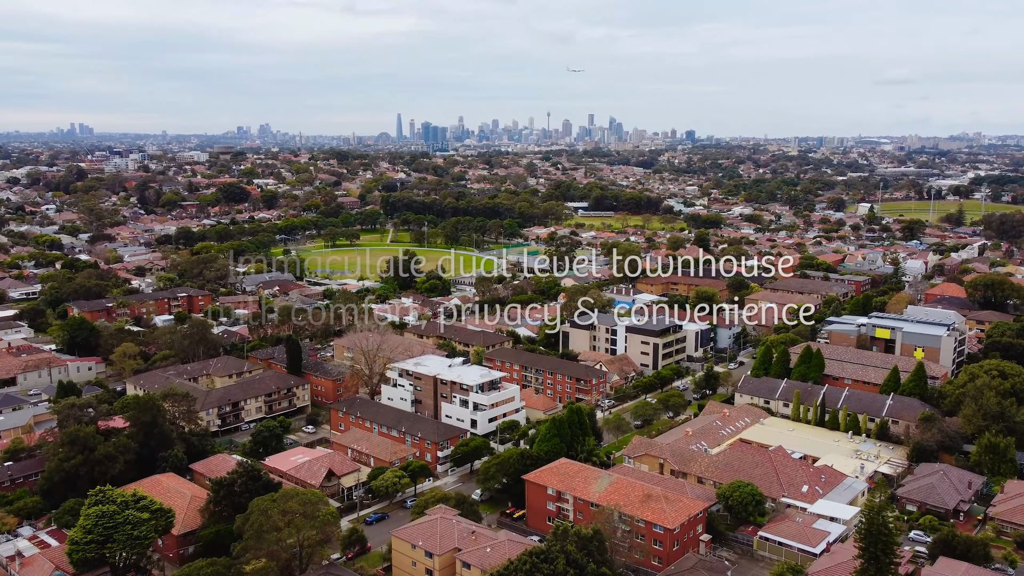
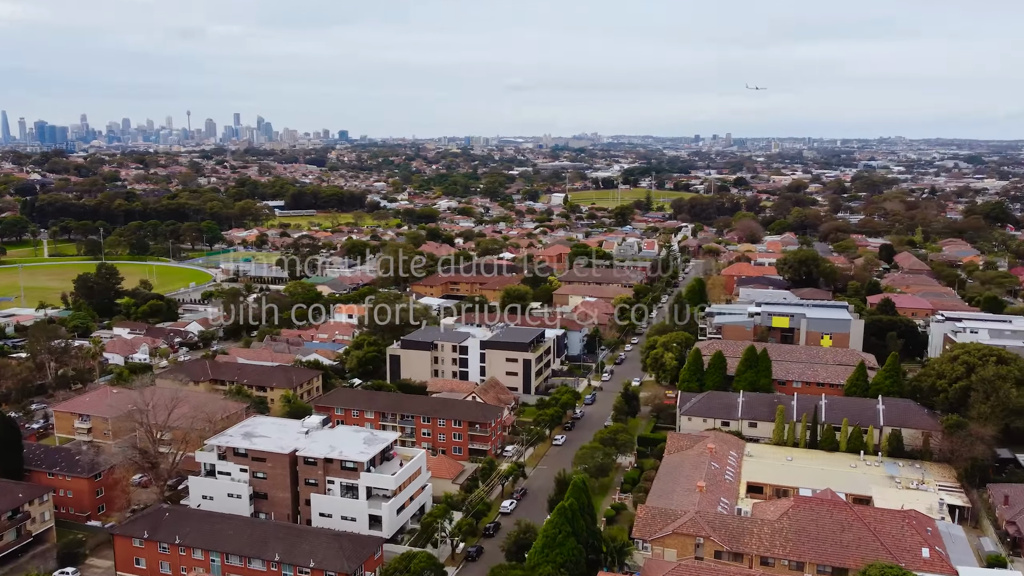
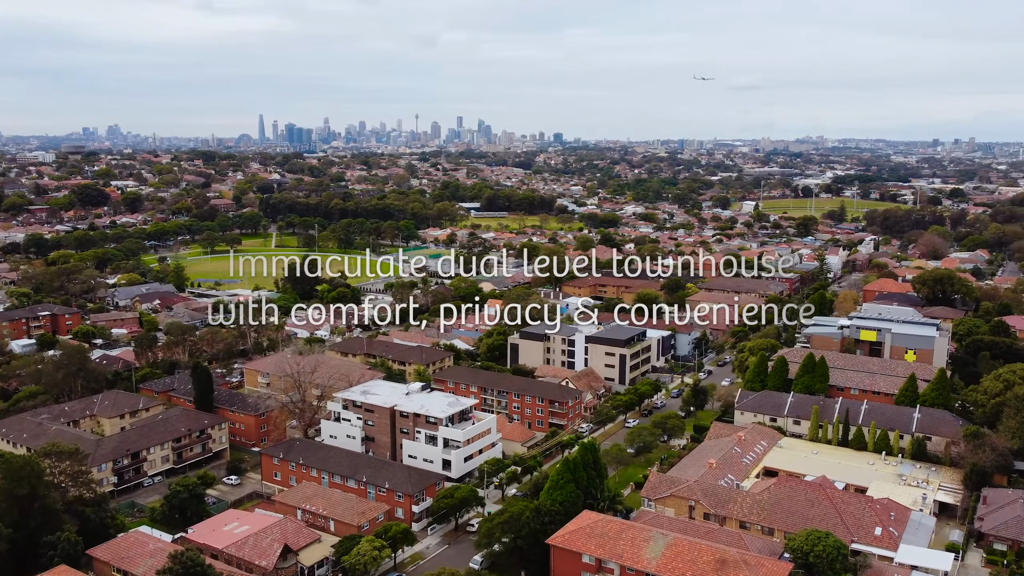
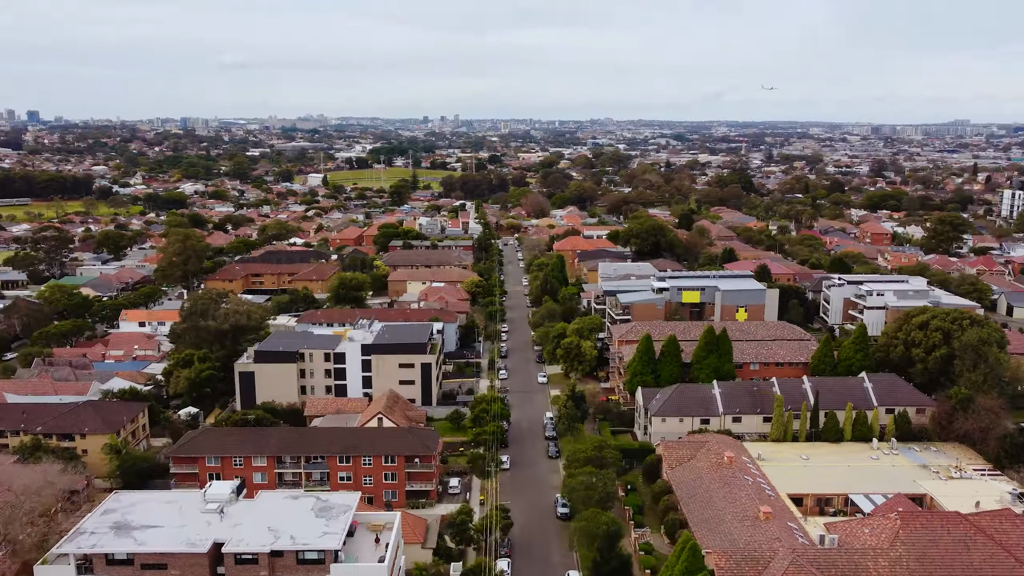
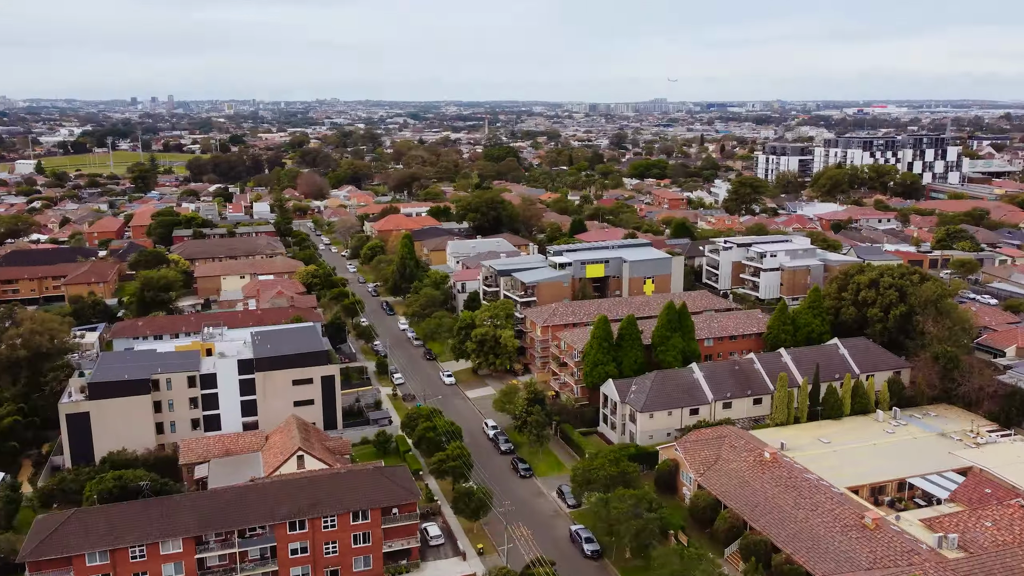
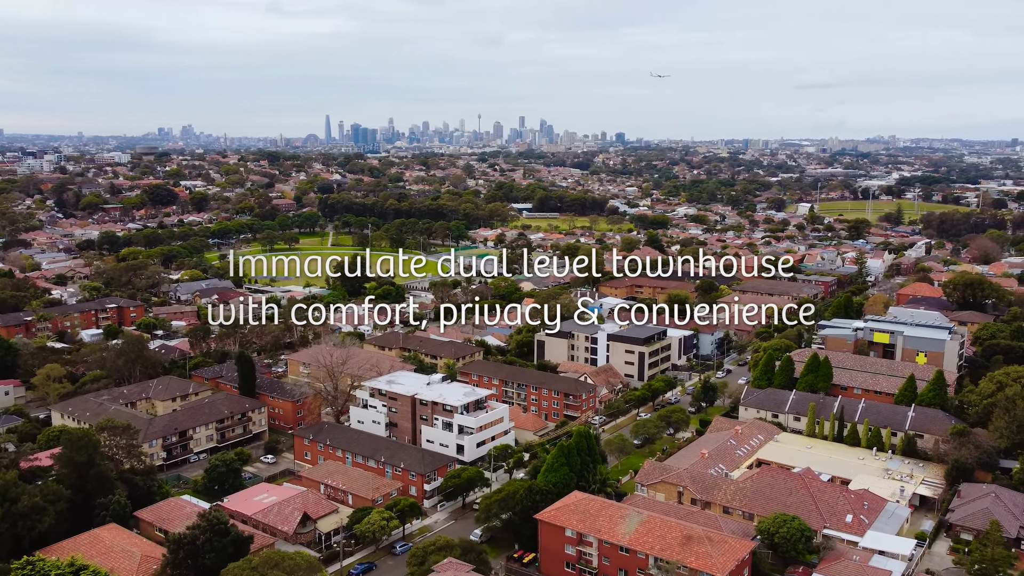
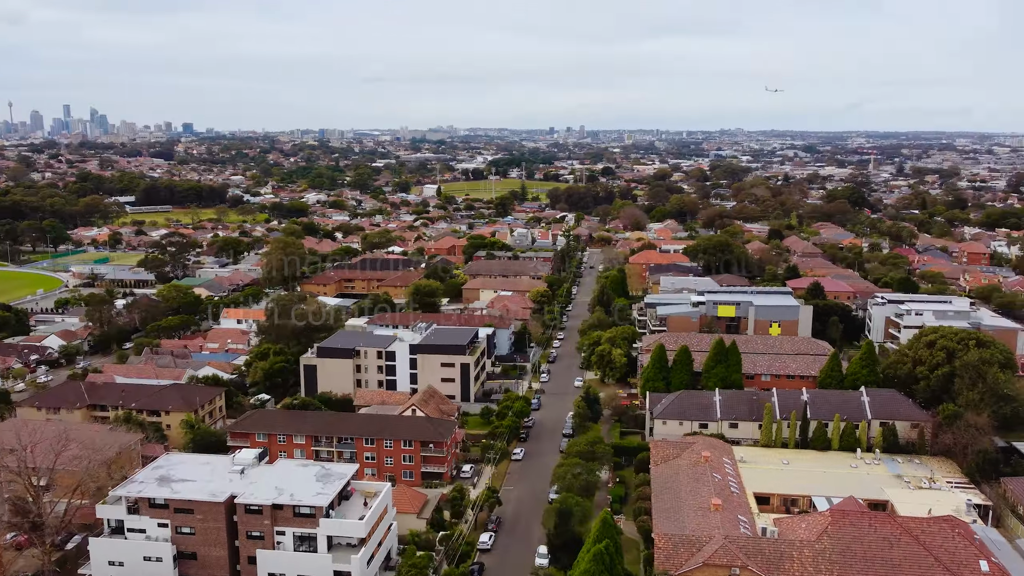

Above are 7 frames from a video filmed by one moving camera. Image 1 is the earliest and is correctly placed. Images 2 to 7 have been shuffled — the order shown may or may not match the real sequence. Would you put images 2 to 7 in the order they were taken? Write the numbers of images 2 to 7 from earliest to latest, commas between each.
6, 3, 2, 7, 4, 5
